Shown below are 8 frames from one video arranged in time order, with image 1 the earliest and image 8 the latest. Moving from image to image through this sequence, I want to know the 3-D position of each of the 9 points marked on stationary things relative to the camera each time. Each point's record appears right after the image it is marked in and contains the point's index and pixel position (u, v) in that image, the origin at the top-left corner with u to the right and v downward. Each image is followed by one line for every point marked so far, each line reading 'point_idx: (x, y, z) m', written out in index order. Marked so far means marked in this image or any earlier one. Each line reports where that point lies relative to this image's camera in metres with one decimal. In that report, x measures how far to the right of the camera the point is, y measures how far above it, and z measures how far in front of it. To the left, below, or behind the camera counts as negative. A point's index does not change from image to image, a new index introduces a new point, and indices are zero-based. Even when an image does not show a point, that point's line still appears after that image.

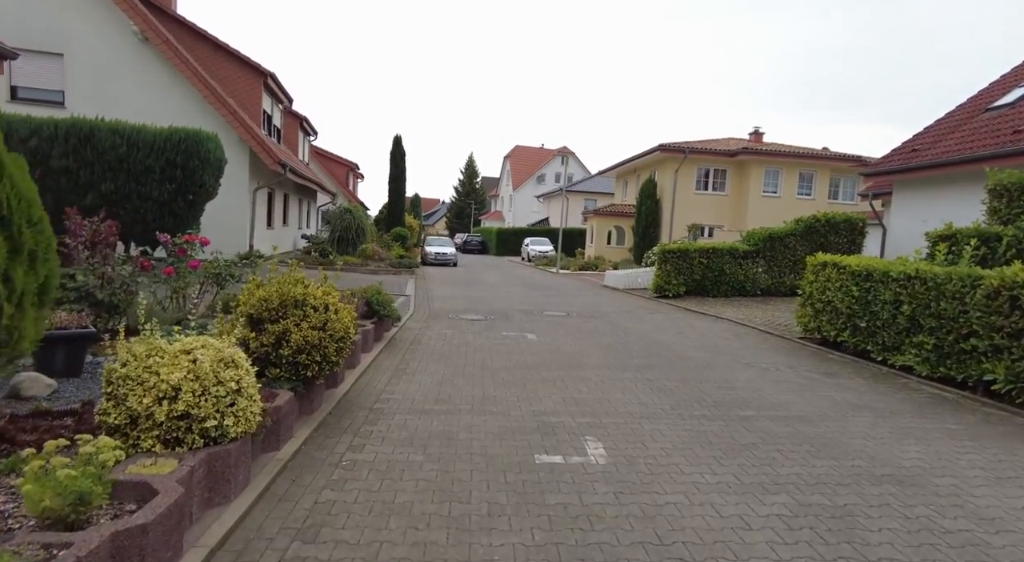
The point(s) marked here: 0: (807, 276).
0: (+5.2, +0.1, +9.8) m
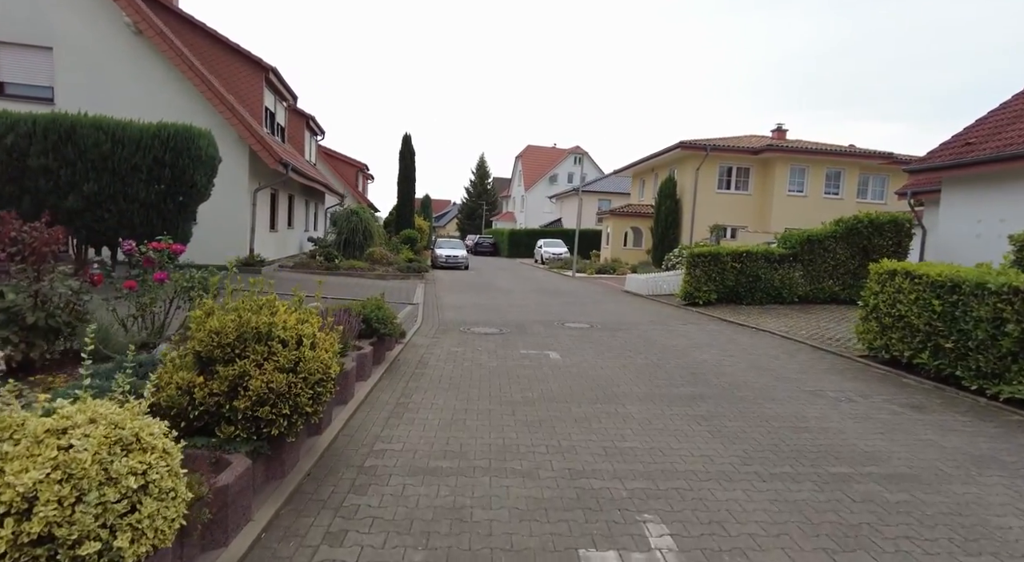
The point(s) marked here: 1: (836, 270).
0: (+5.5, -0.1, +8.5) m
1: (+9.0, +0.3, +15.4) m
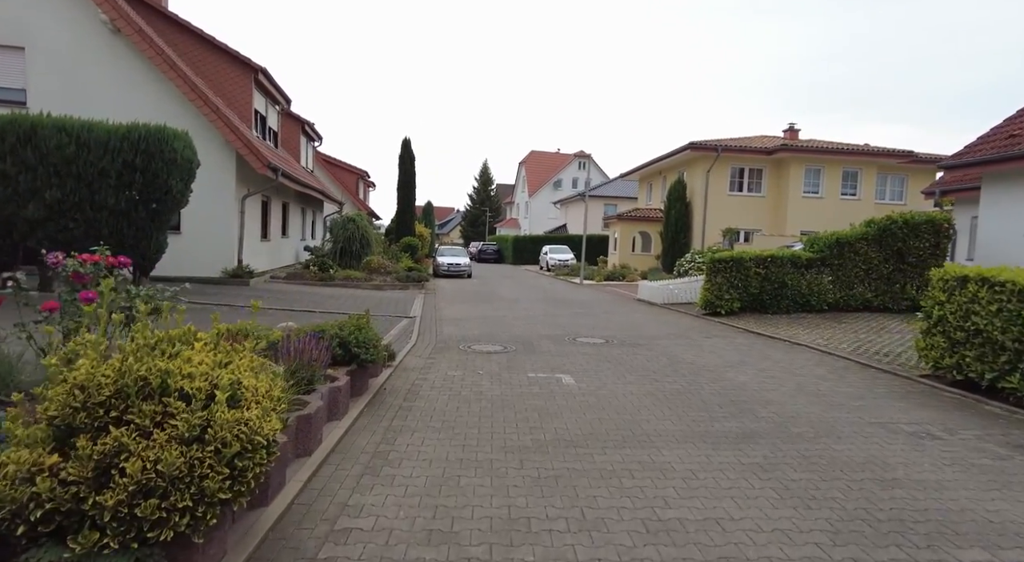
0: (+5.6, -0.2, +7.4) m
1: (+9.1, +0.1, +14.1) m
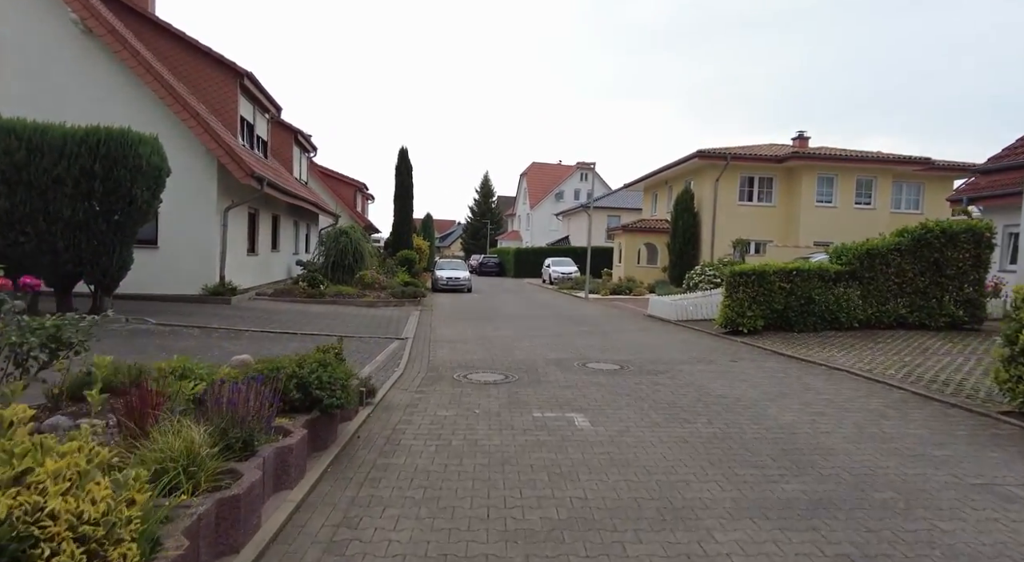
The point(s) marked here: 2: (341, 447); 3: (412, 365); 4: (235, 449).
0: (+5.6, -0.4, +6.2) m
1: (+9.1, -0.2, +13.0) m
2: (-1.5, -1.5, +4.9) m
3: (-1.6, -1.4, +8.8) m
4: (-1.8, -1.1, +3.6) m
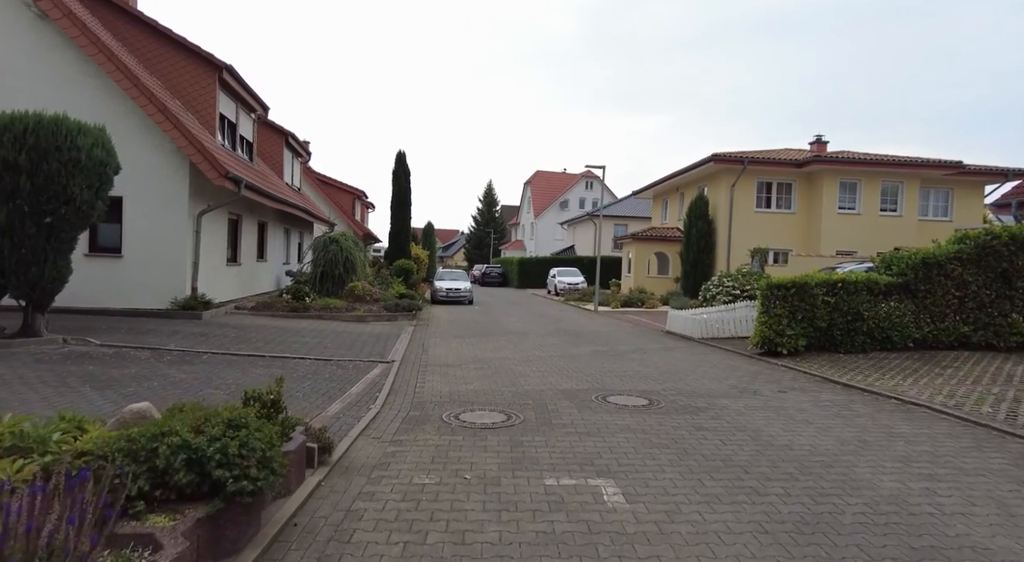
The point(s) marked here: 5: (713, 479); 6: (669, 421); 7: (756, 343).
0: (+5.6, -0.5, +4.5) m
1: (+9.2, -0.5, +11.3) m
2: (-1.5, -1.6, +3.3) m
3: (-1.6, -1.6, +7.2) m
4: (-1.8, -1.2, +2.0) m
5: (+1.7, -1.7, +4.7) m
6: (+1.8, -1.6, +6.4) m
7: (+5.1, -1.3, +11.6) m
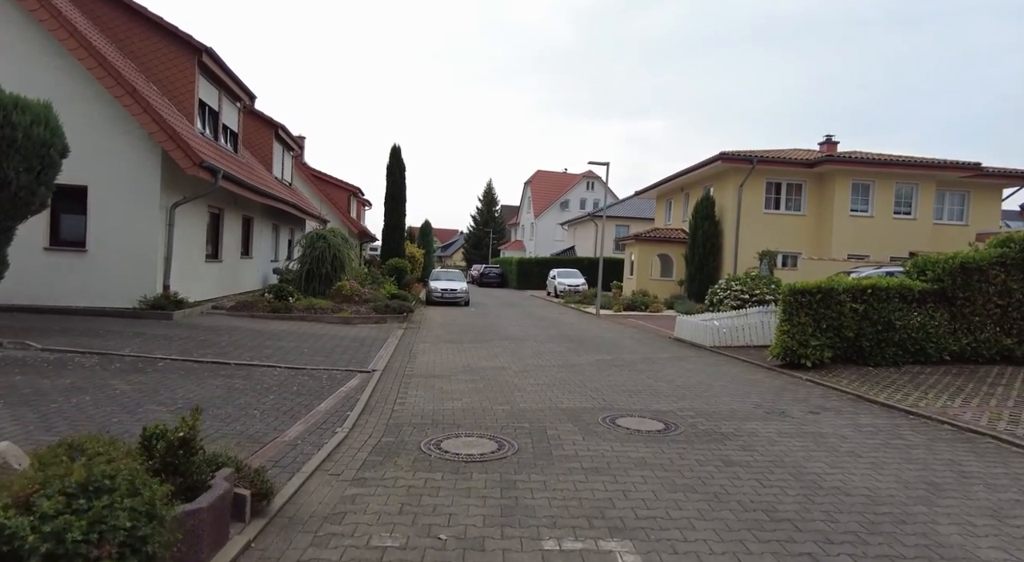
0: (+5.6, -0.6, +3.5) m
1: (+9.1, -0.6, +10.2) m
2: (-1.6, -1.6, +2.2) m
3: (-1.6, -1.6, +6.1) m
4: (-1.8, -1.2, +0.9) m
5: (+1.7, -1.7, +3.7) m
6: (+1.7, -1.7, +5.3) m
7: (+5.0, -1.4, +10.6) m
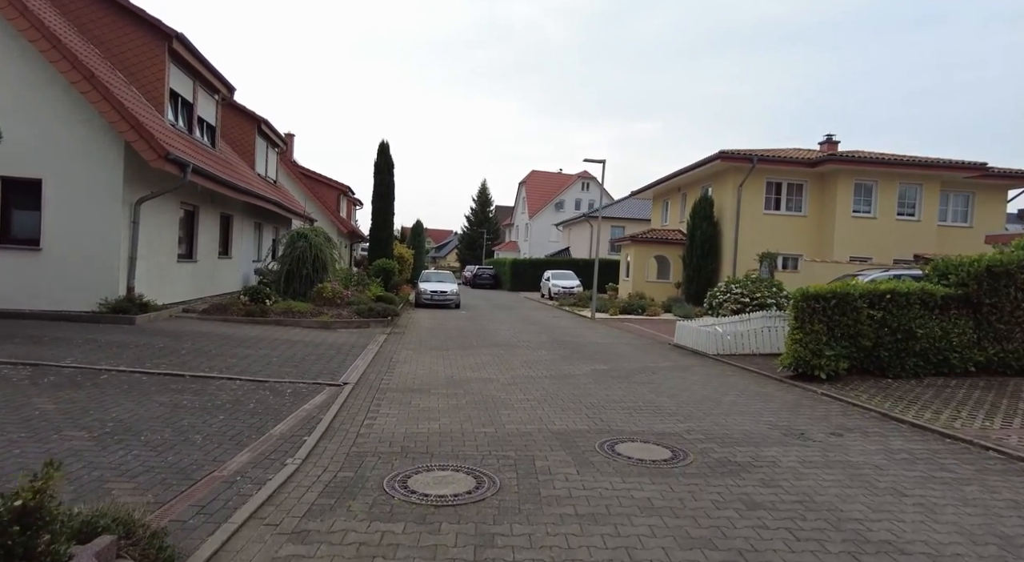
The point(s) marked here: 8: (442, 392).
0: (+5.4, -0.7, +2.6) m
1: (+8.9, -0.7, +9.4) m
2: (-1.7, -1.6, +1.4) m
3: (-1.8, -1.6, +5.2) m
4: (-2.0, -1.2, 0.0) m
5: (+1.5, -1.8, +2.8) m
6: (+1.6, -1.7, +4.5) m
7: (+4.8, -1.5, +9.8) m
8: (-1.0, -1.6, +7.9) m
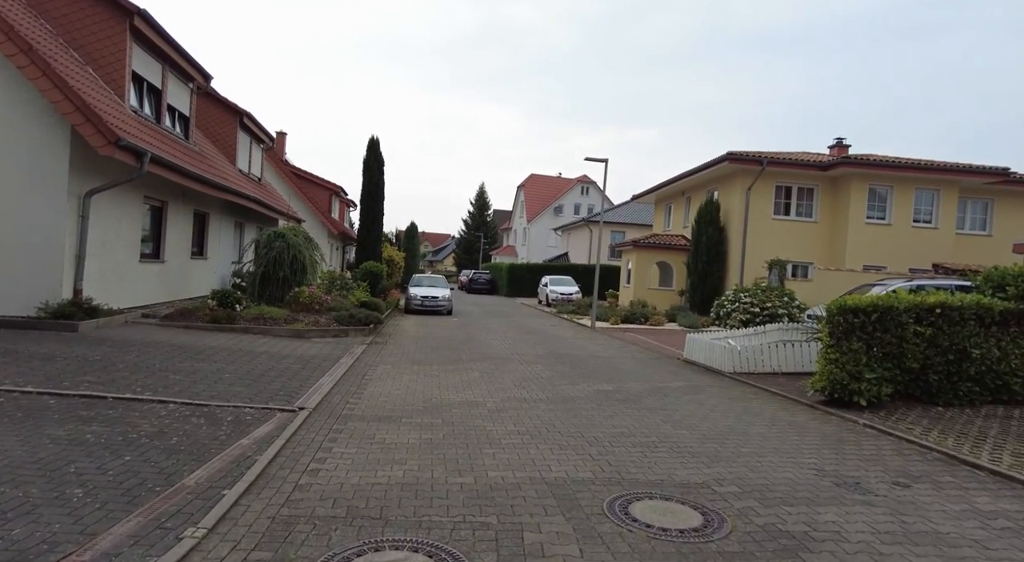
0: (+5.3, -0.8, +1.4) m
1: (+8.8, -0.9, +8.2) m
2: (-1.8, -1.6, 0.0) m
3: (-1.9, -1.7, +3.9) m
4: (-2.1, -1.2, -1.3) m
5: (+1.4, -1.8, +1.5) m
6: (+1.5, -1.8, +3.2) m
7: (+4.7, -1.6, +8.5) m
8: (-1.2, -1.6, +6.6) m
